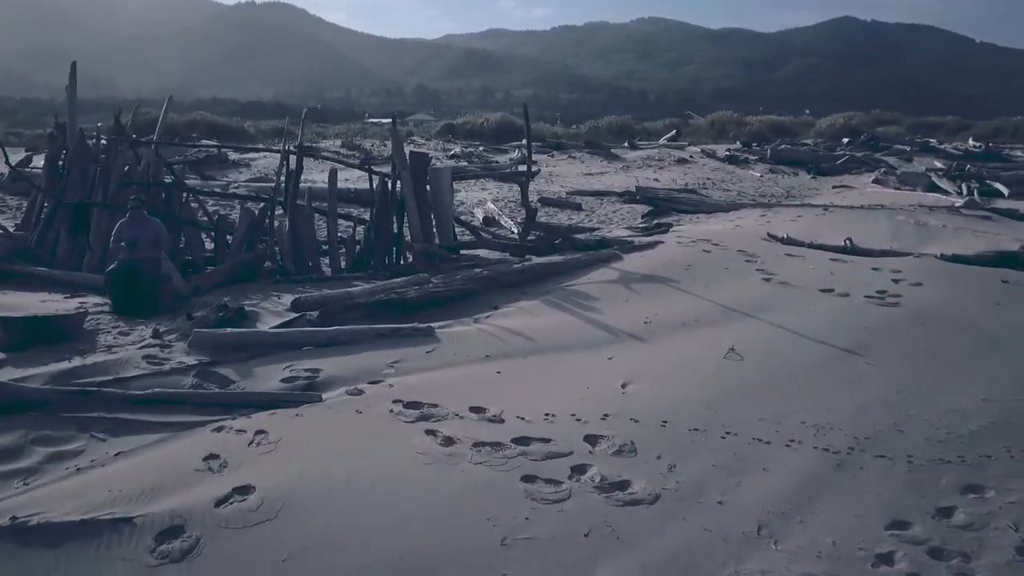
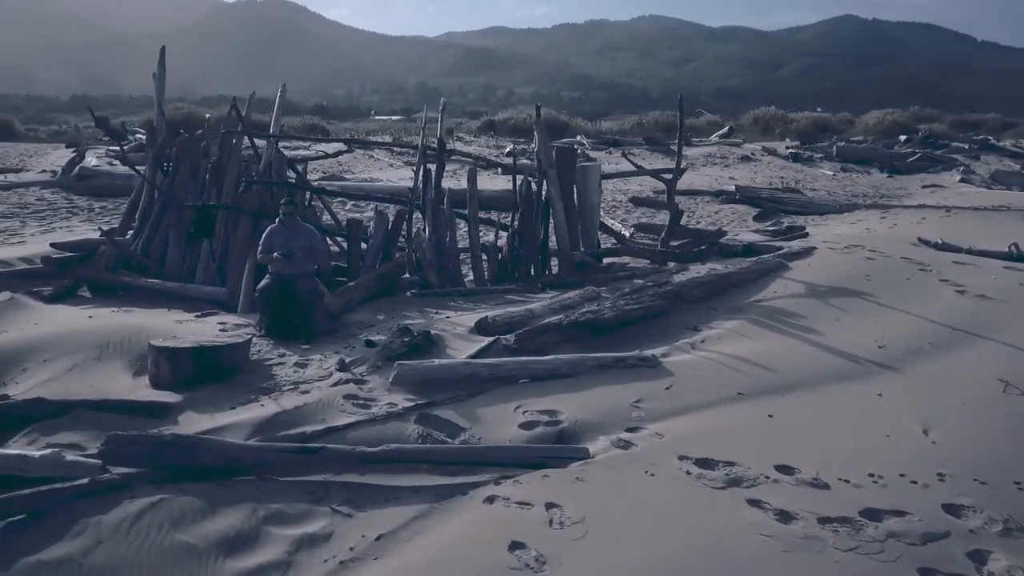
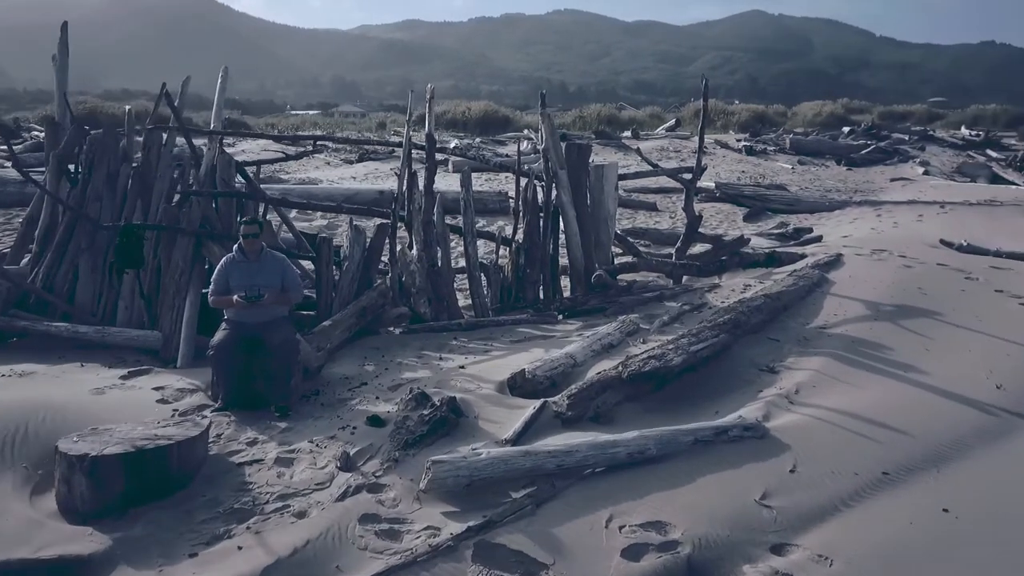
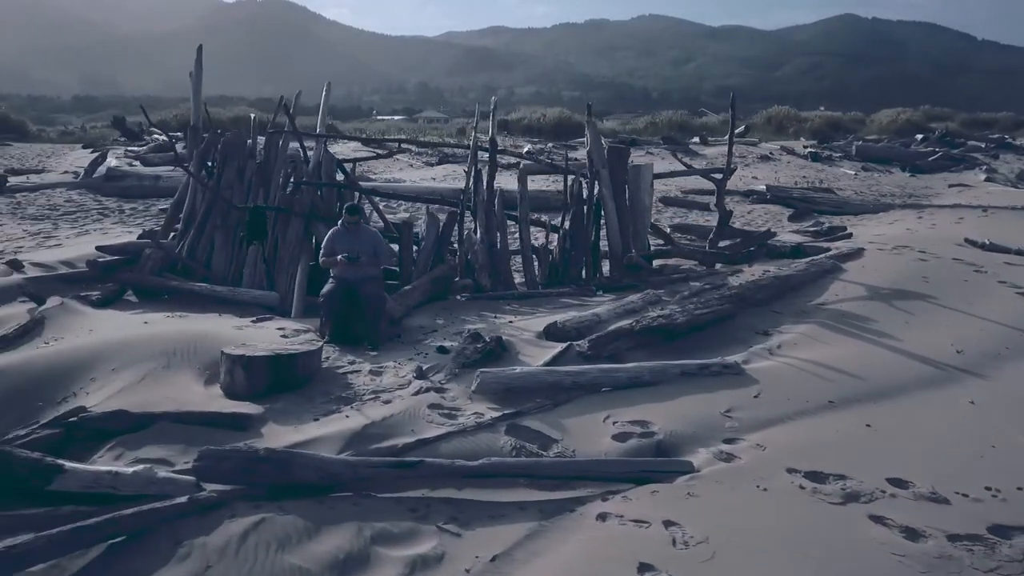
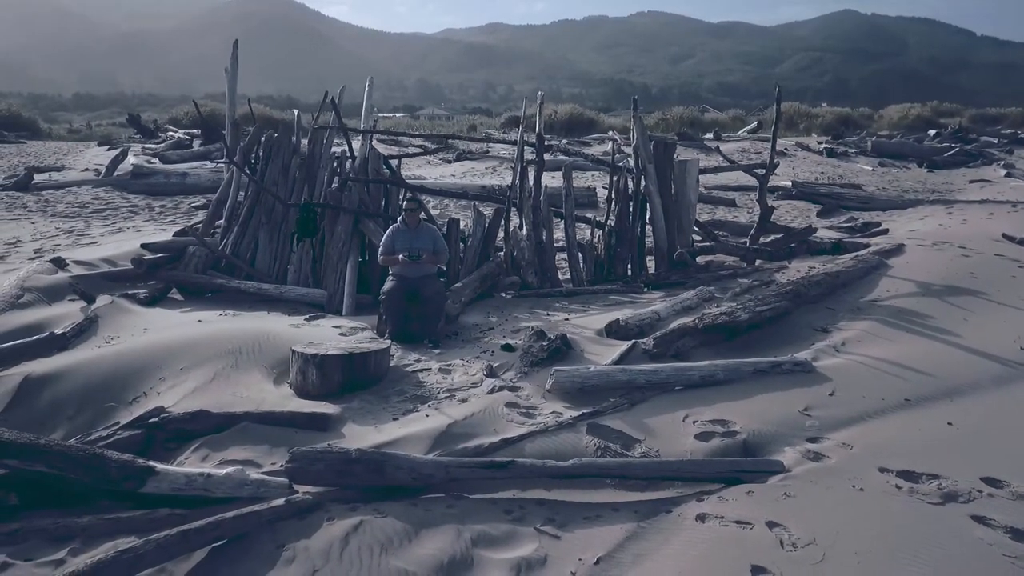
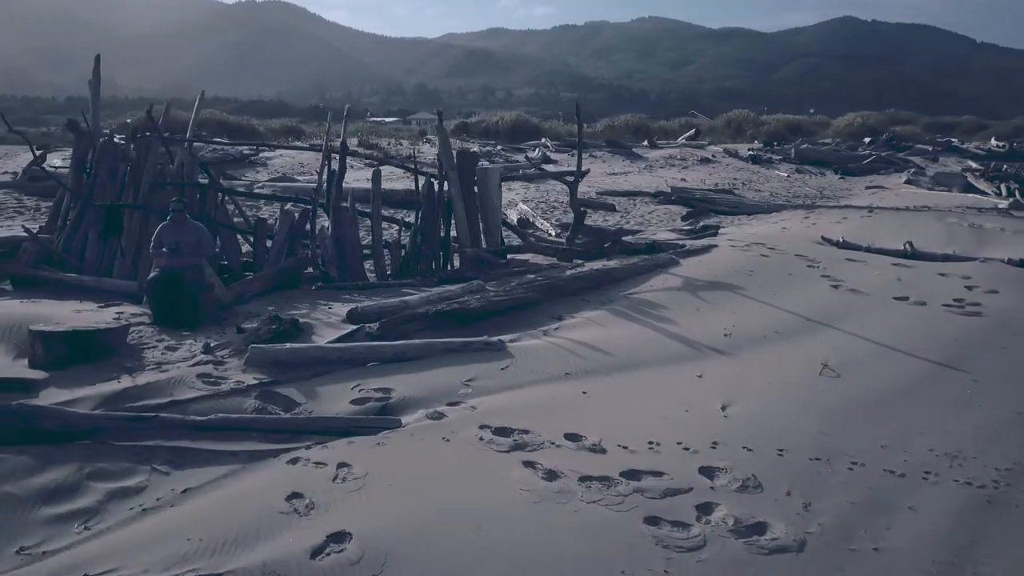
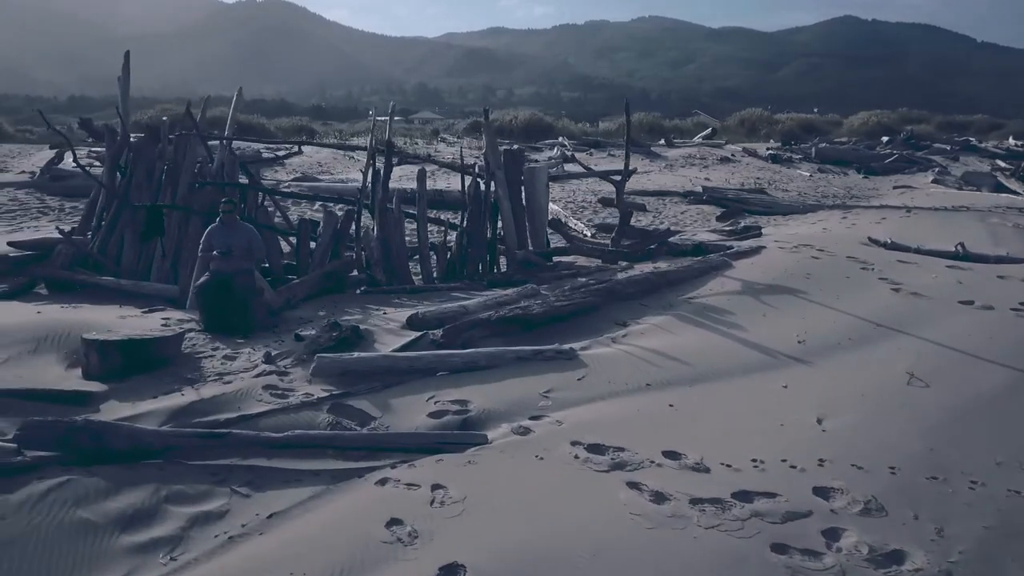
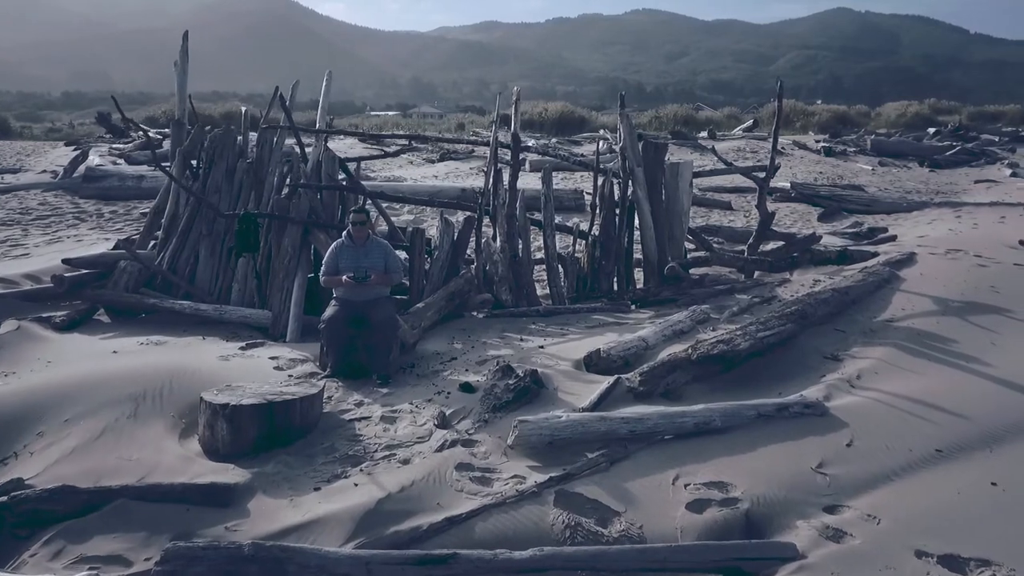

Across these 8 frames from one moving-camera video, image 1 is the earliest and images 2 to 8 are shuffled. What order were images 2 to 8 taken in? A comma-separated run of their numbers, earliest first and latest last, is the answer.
6, 7, 2, 4, 5, 8, 3
